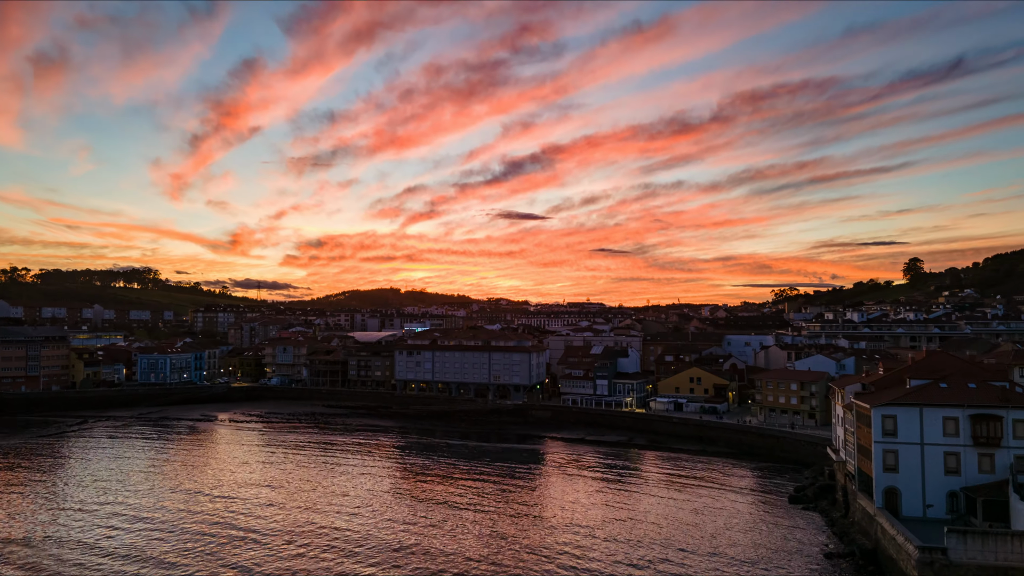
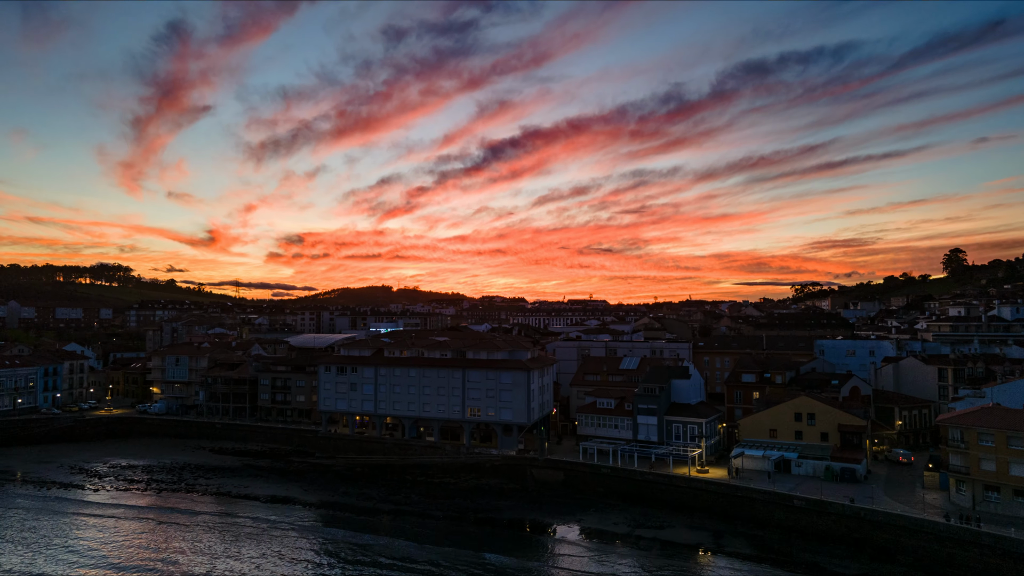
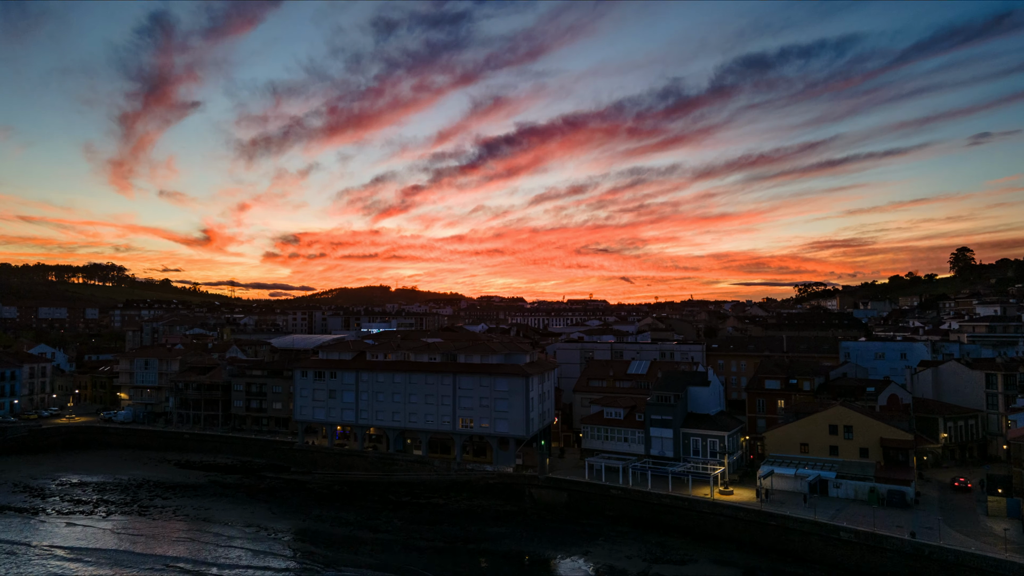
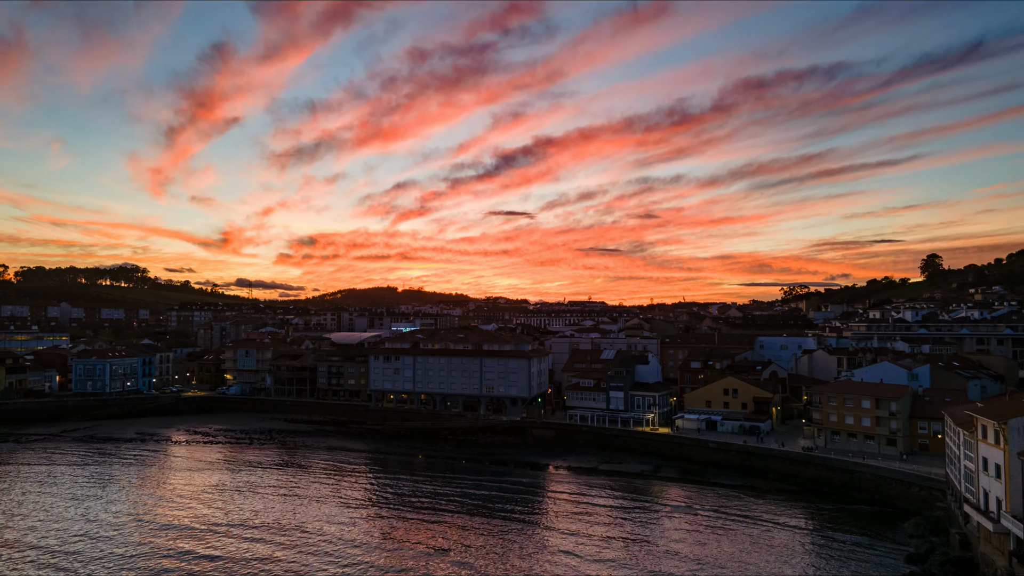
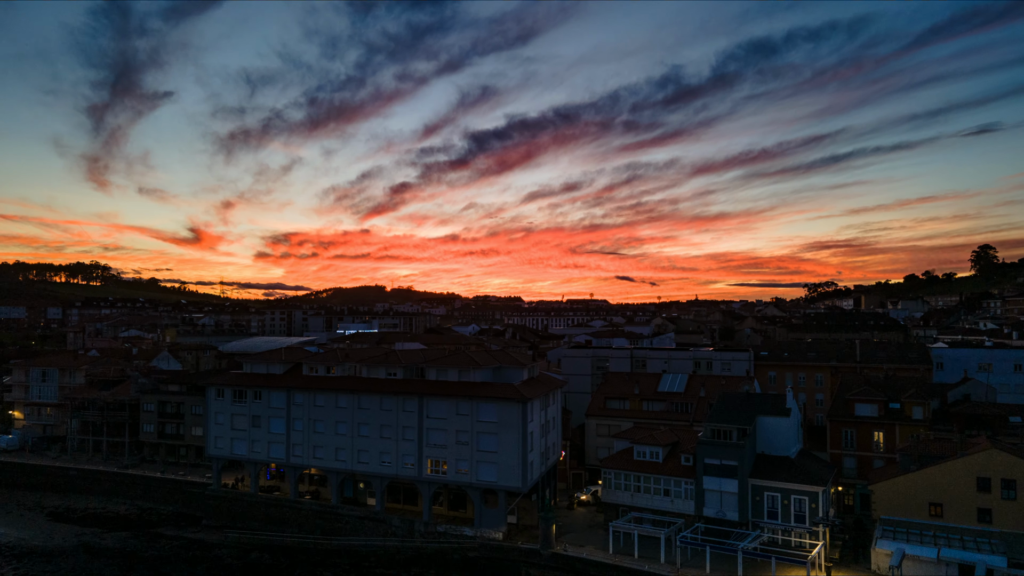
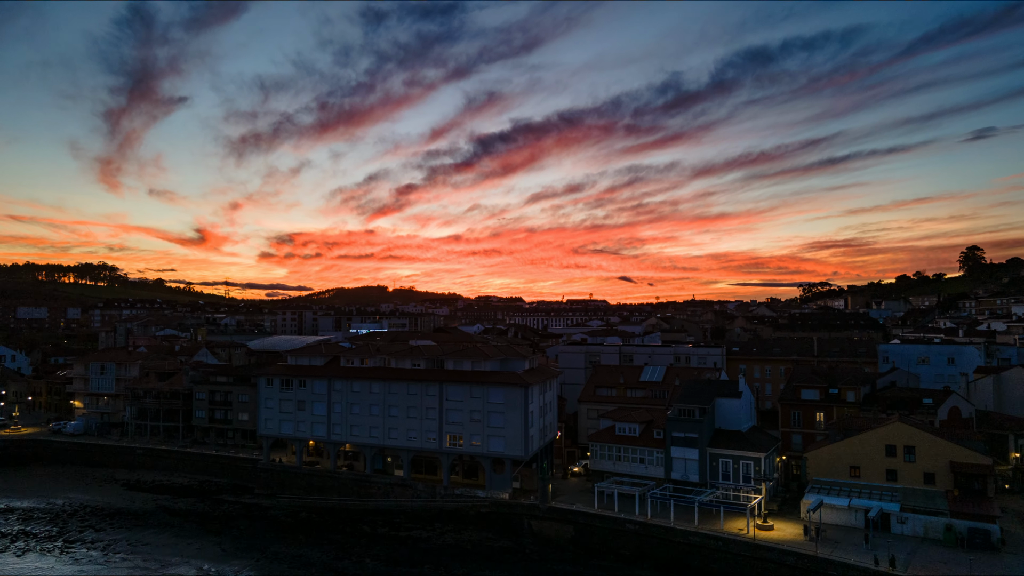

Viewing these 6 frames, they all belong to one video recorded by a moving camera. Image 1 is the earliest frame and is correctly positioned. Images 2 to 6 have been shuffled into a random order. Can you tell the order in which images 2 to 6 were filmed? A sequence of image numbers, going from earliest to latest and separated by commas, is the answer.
4, 2, 3, 6, 5
